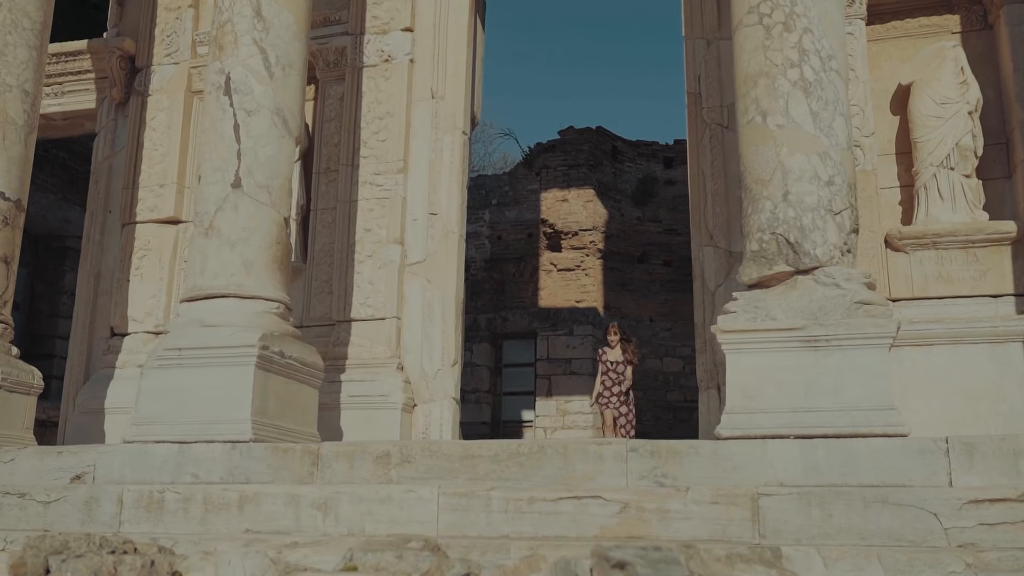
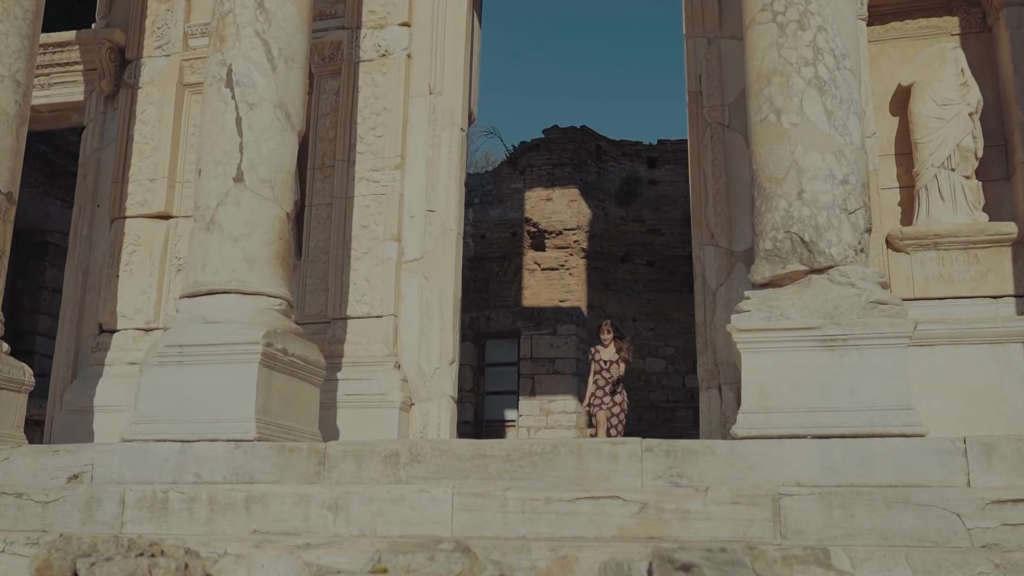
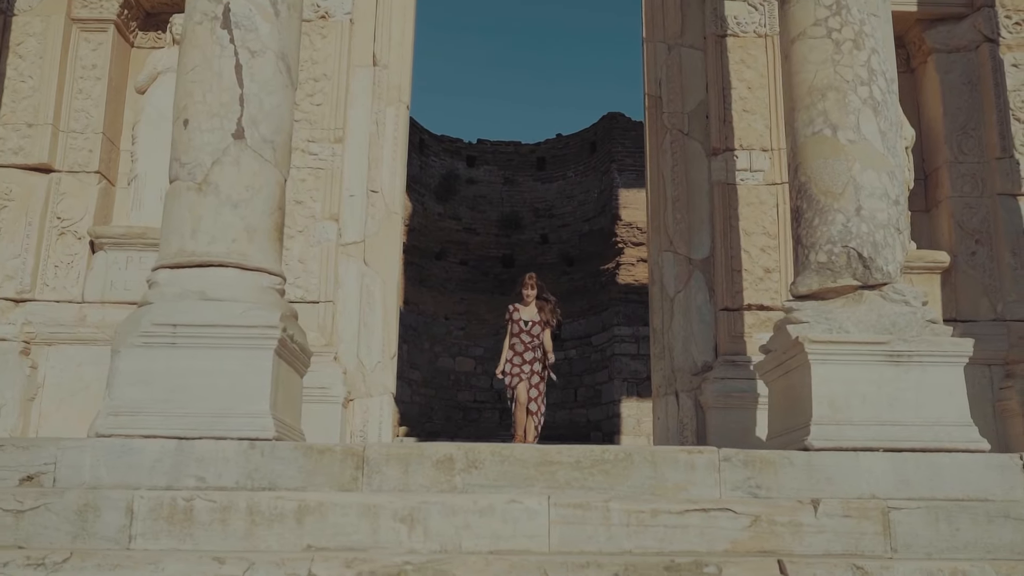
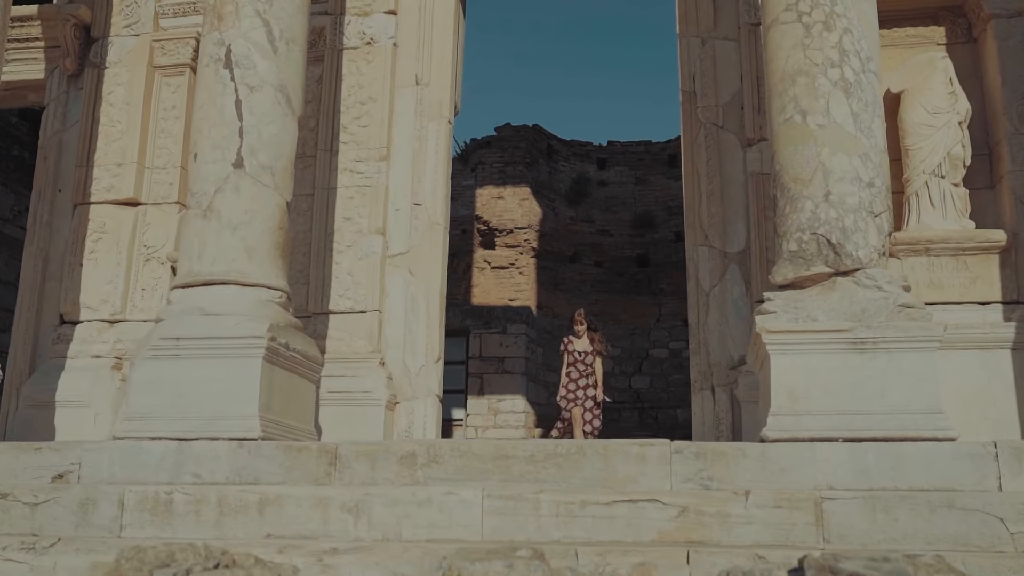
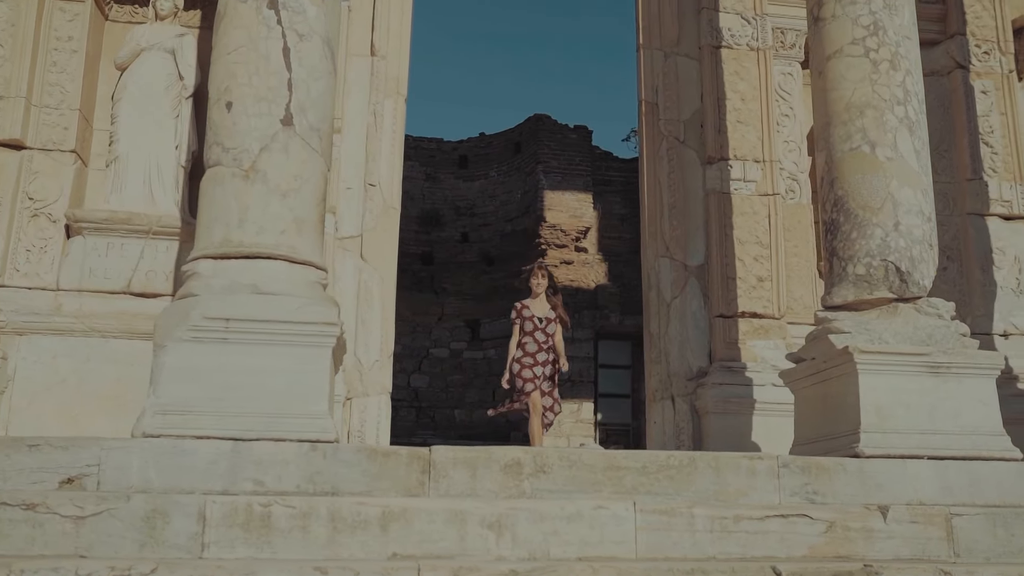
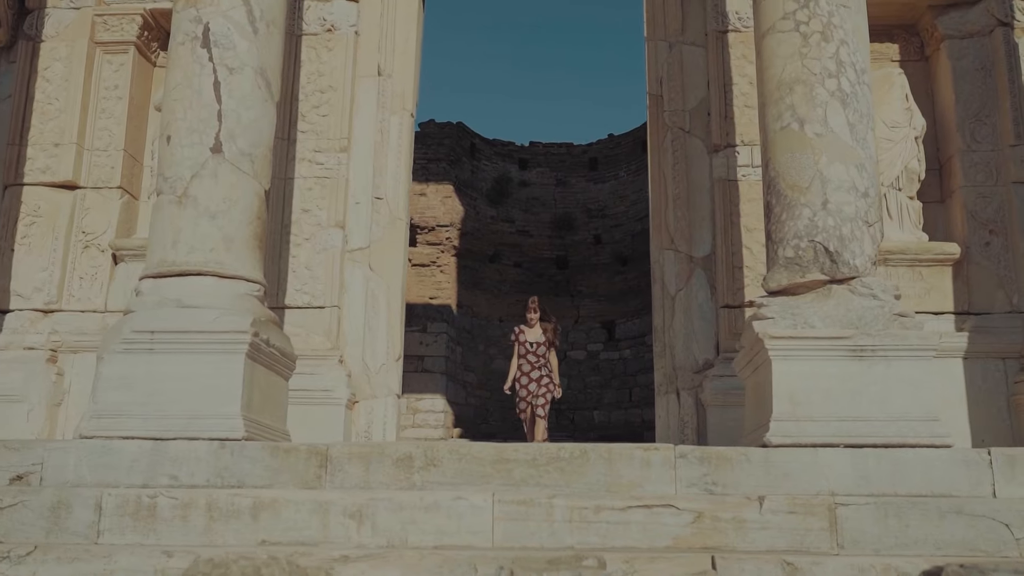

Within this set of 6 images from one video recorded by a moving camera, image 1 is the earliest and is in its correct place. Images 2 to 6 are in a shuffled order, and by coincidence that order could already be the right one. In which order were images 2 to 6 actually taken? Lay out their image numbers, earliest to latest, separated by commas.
2, 4, 6, 3, 5
